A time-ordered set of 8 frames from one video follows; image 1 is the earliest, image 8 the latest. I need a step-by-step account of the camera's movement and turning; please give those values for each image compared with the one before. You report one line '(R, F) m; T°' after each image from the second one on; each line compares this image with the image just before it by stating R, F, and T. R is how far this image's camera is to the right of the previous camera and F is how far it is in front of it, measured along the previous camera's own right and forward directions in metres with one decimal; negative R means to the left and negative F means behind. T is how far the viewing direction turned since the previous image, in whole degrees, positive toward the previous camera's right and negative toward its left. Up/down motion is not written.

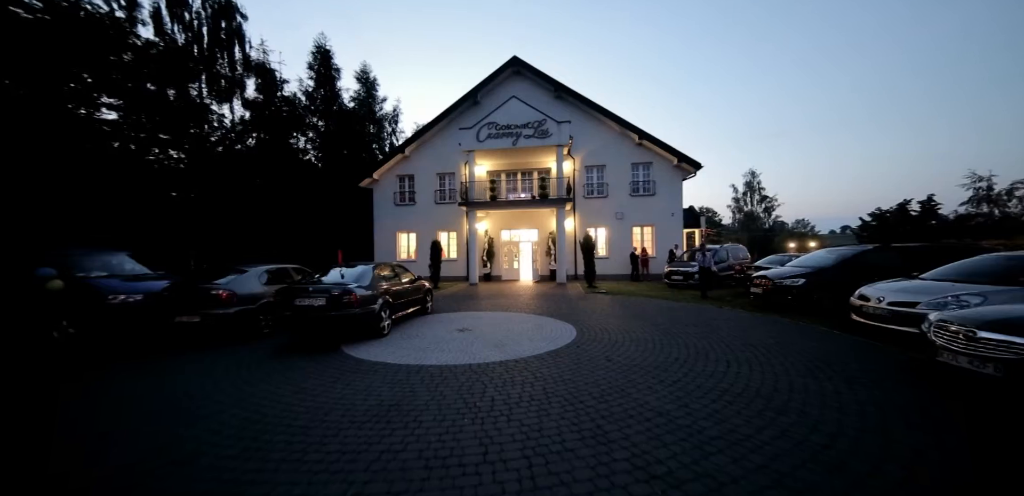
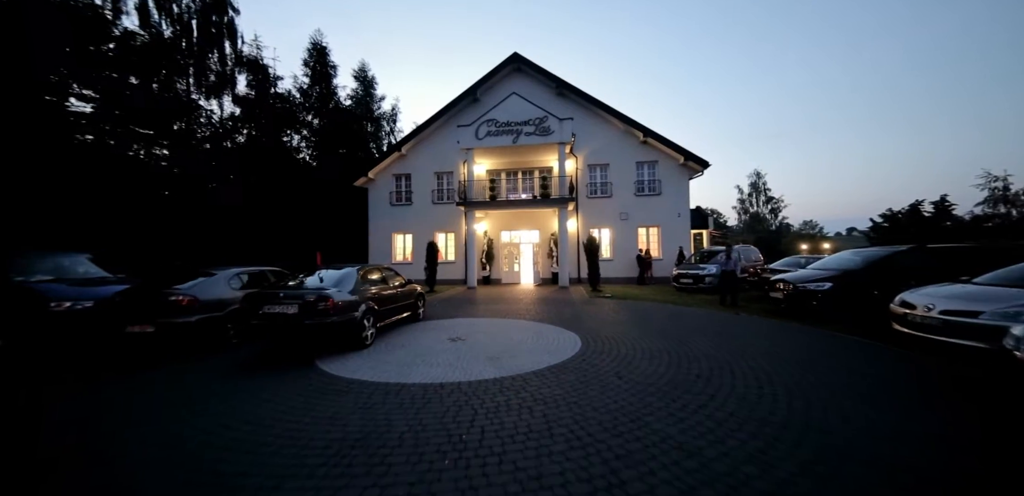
(+0.1, +0.7) m; 0°
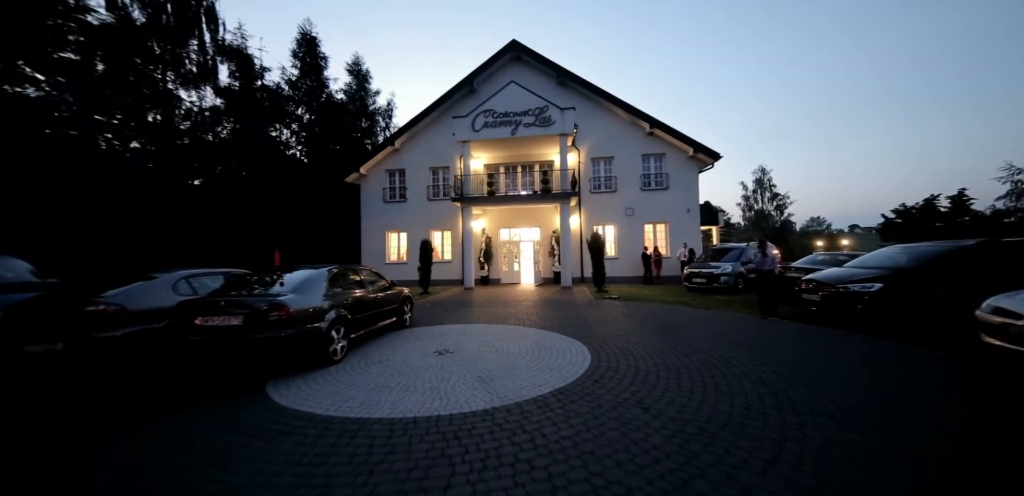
(+0.1, +1.0) m; 0°
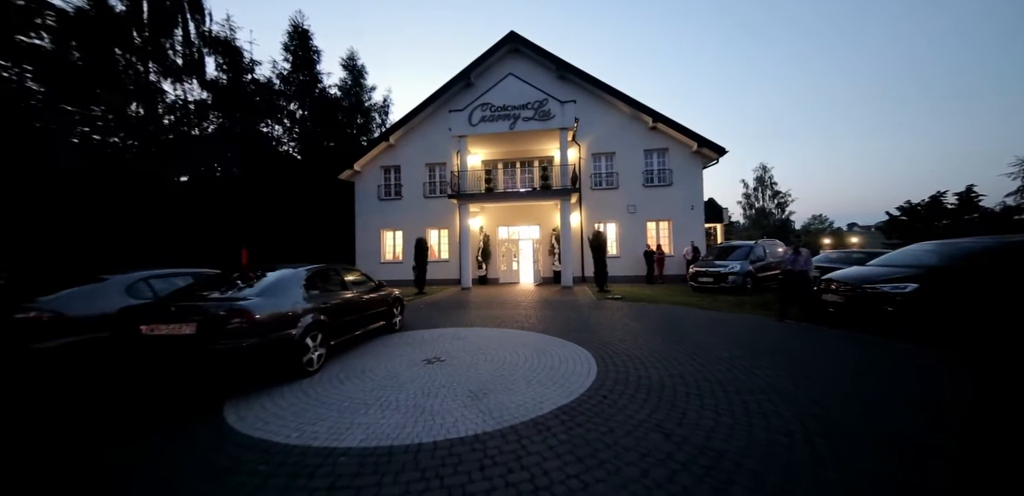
(0.0, +0.5) m; 0°
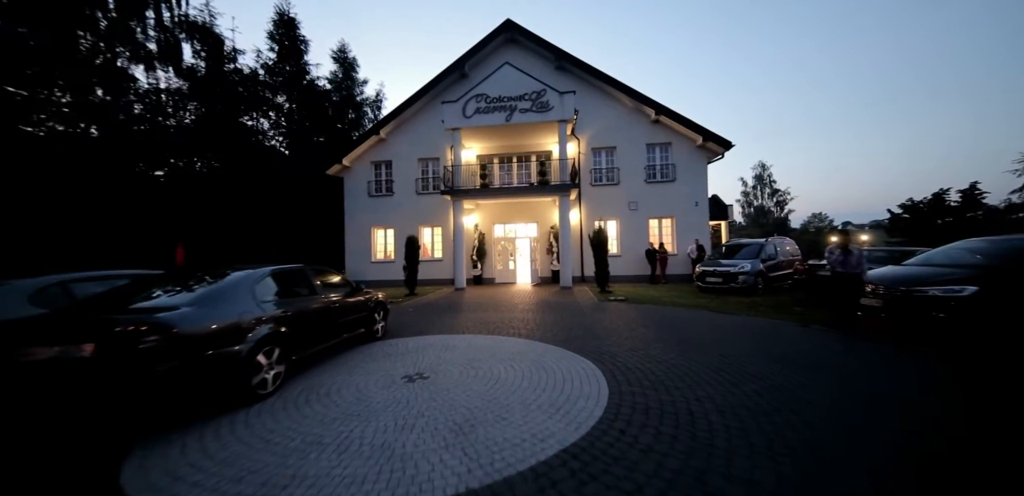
(0.0, +0.8) m; +1°
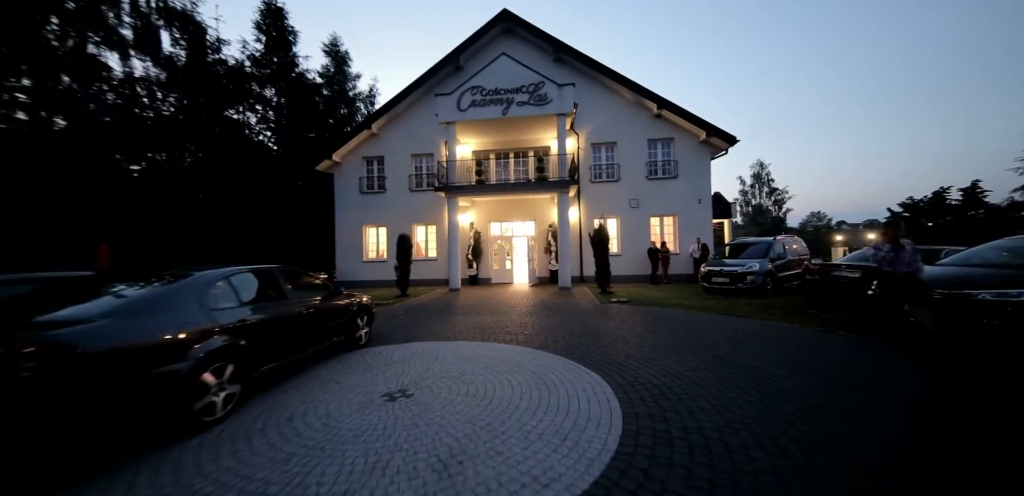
(0.0, +0.6) m; +1°
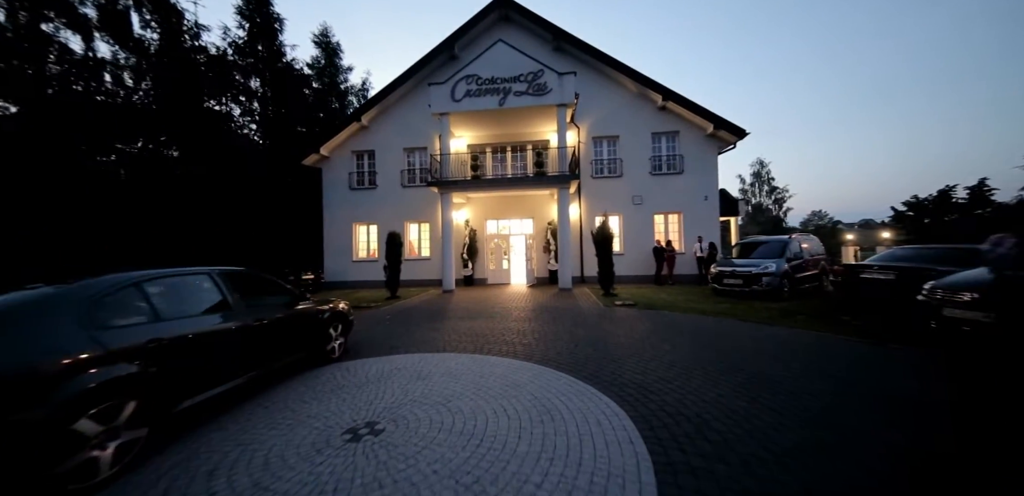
(0.0, +0.8) m; 0°
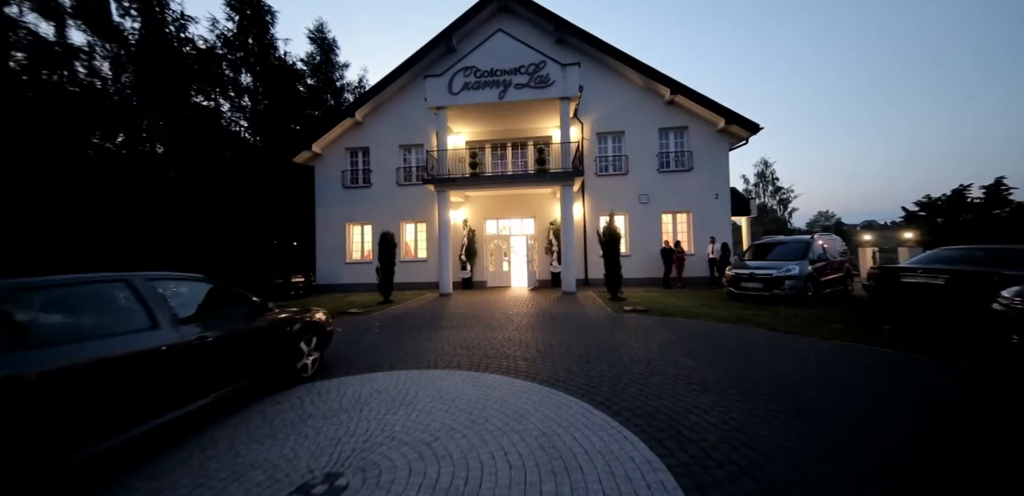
(0.0, +0.7) m; 0°
